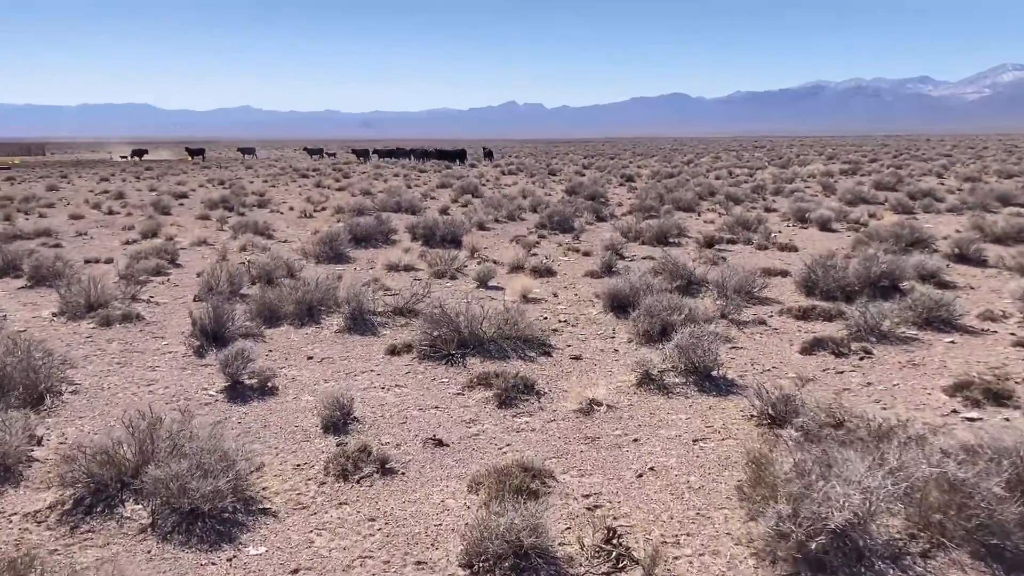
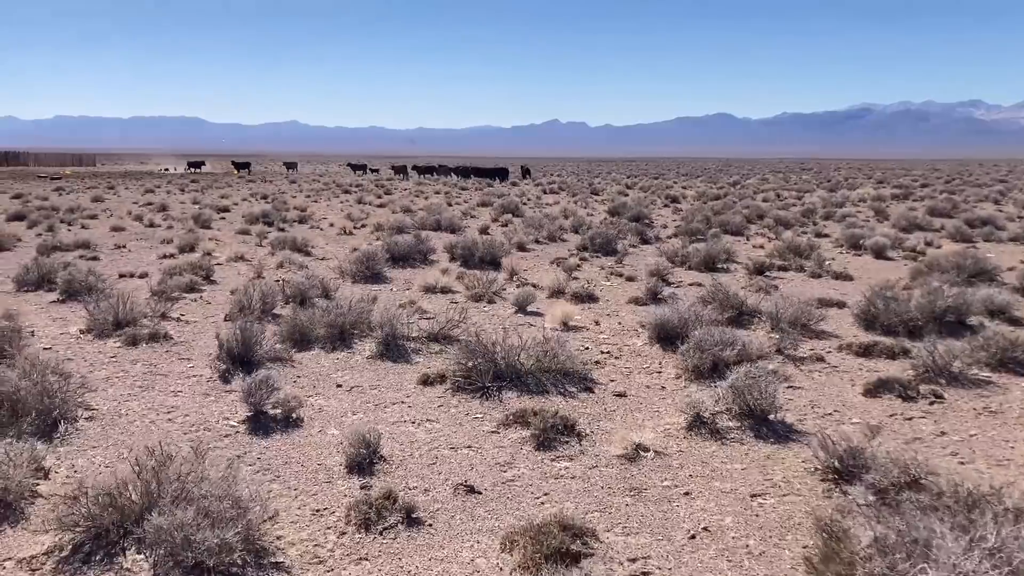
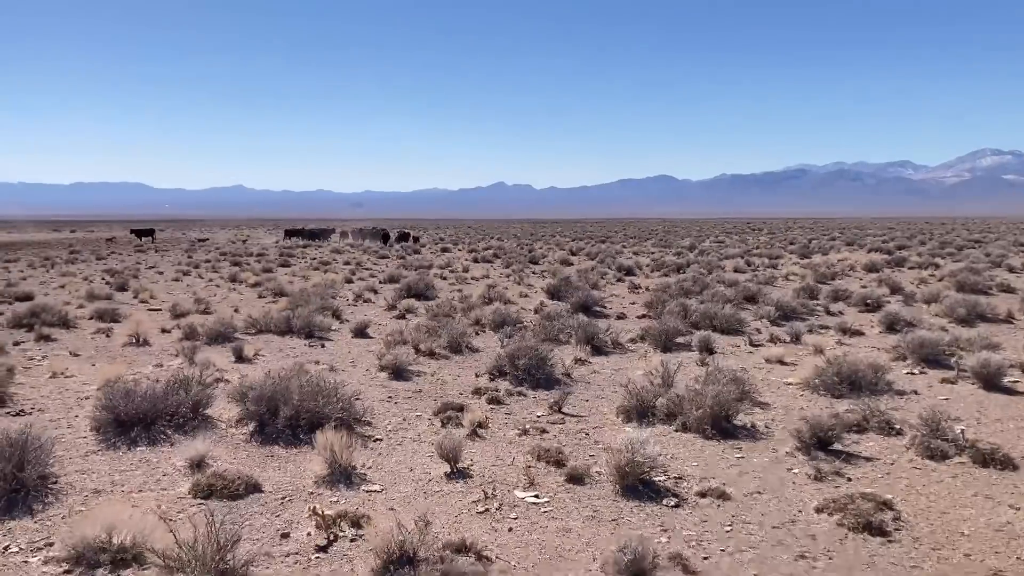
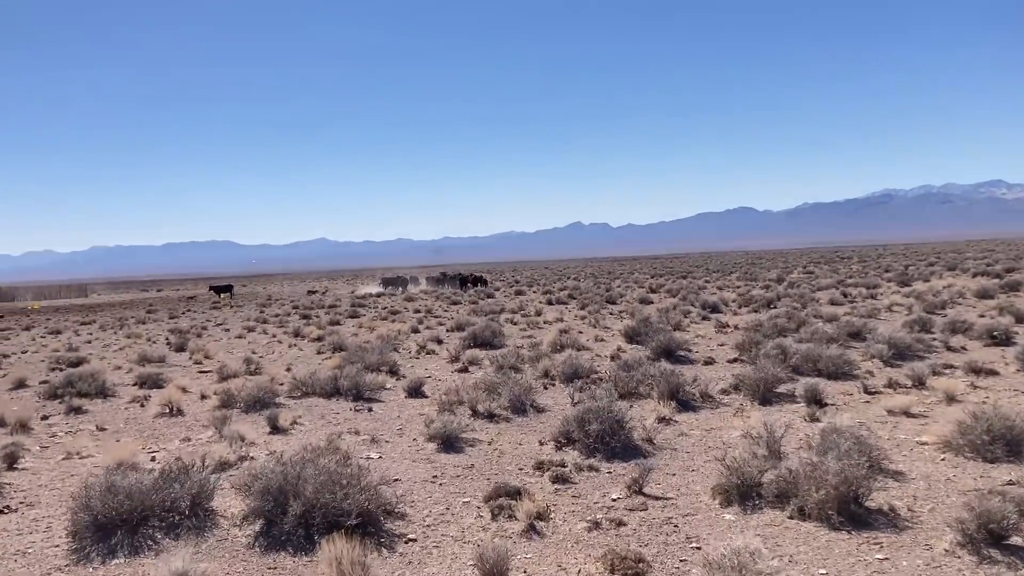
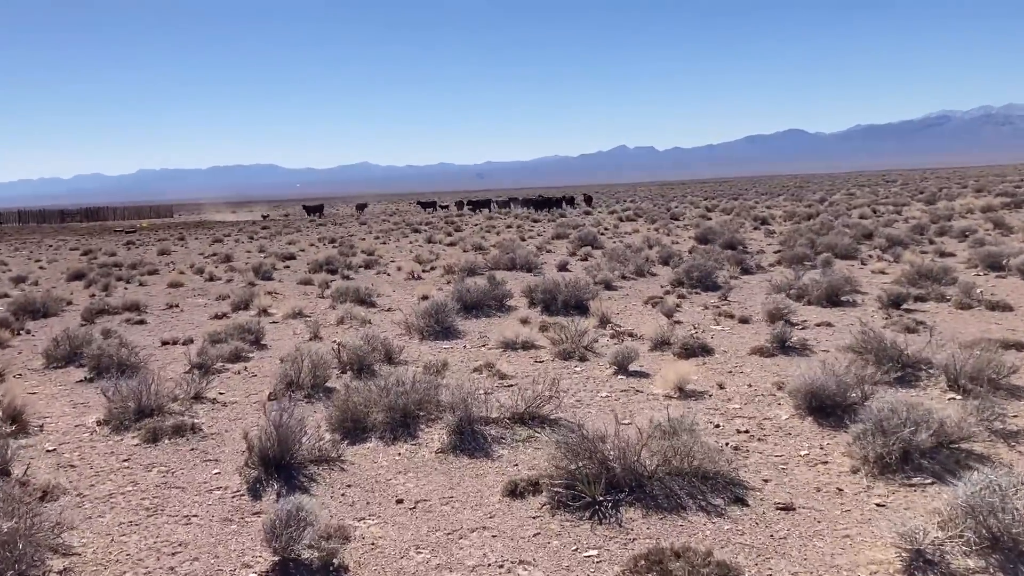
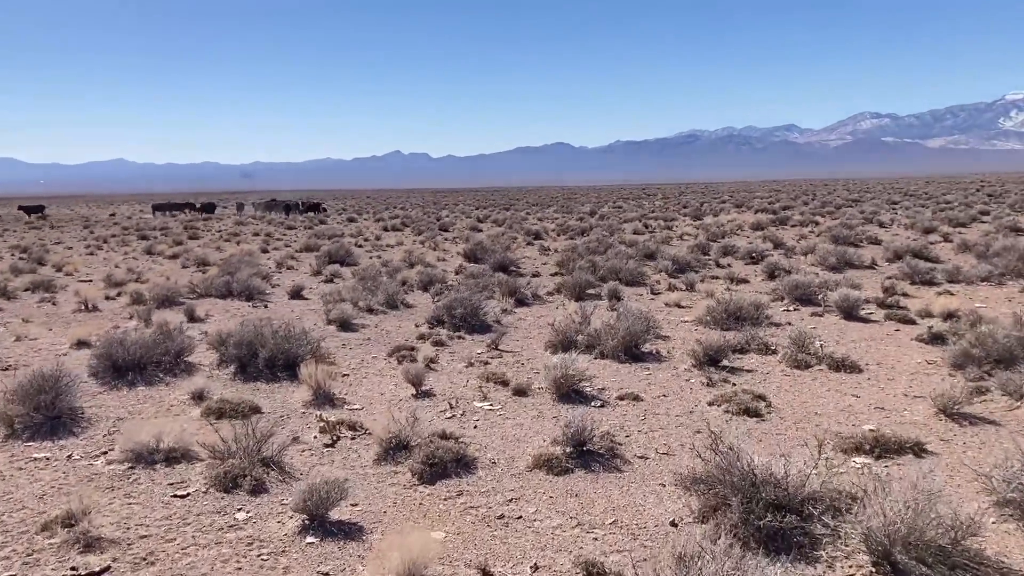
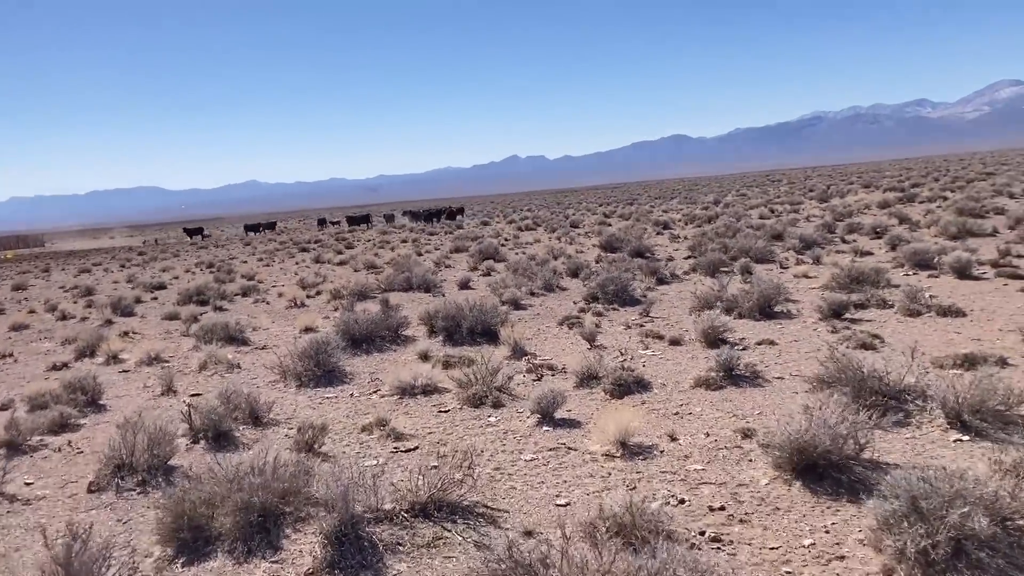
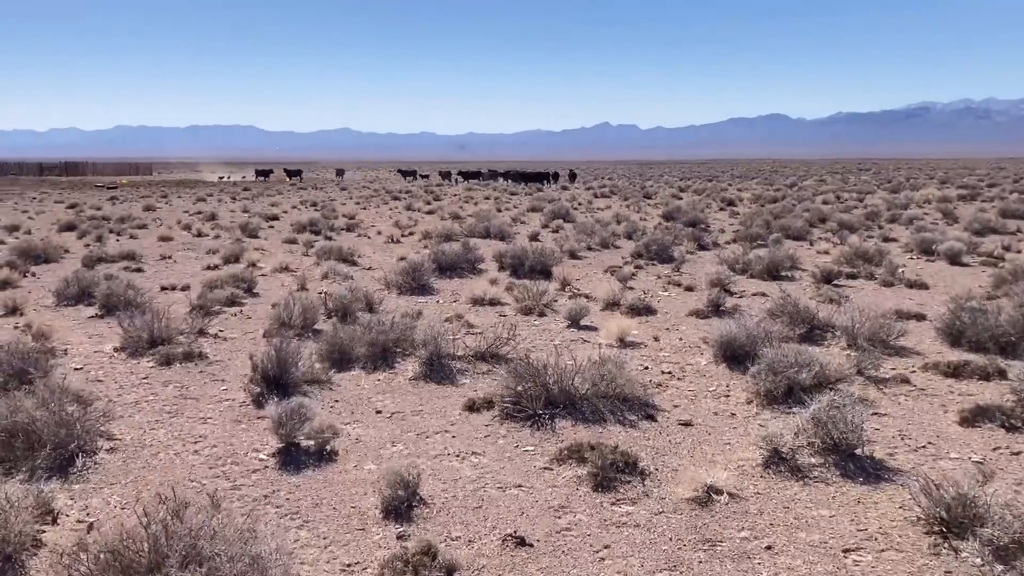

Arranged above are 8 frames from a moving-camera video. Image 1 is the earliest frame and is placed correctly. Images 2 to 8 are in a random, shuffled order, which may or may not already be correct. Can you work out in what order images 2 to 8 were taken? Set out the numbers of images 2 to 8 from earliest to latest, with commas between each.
2, 8, 5, 7, 6, 3, 4
